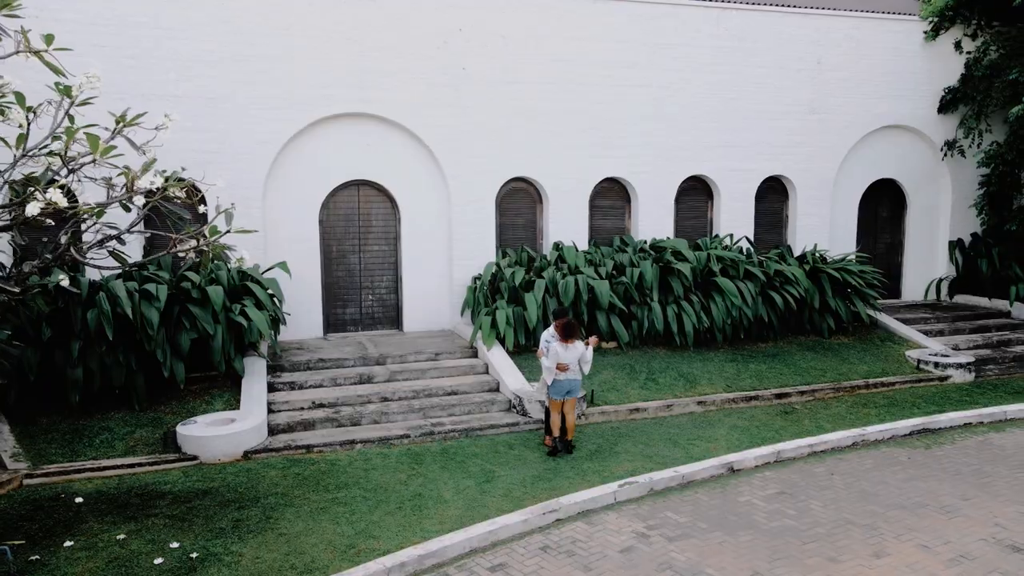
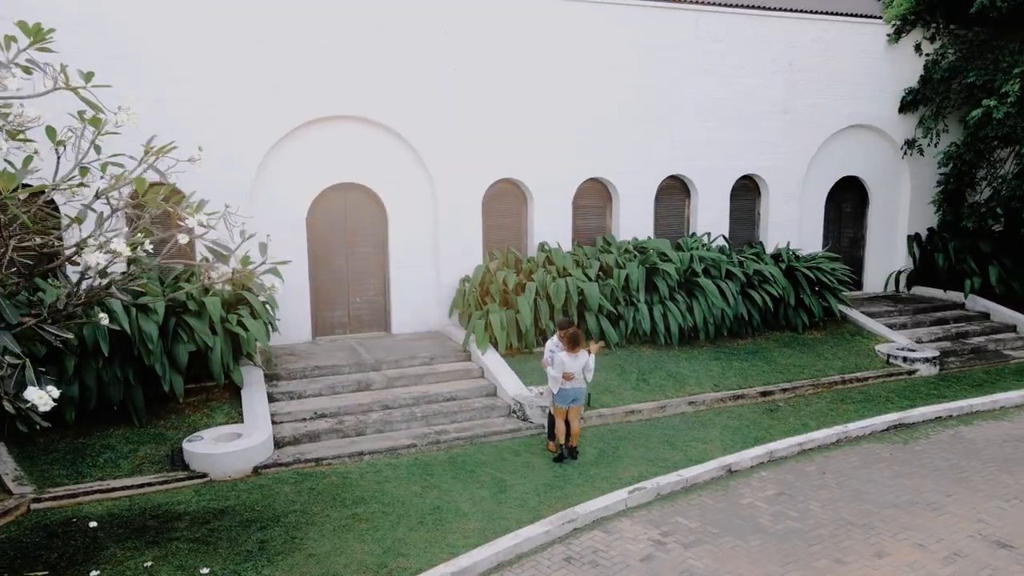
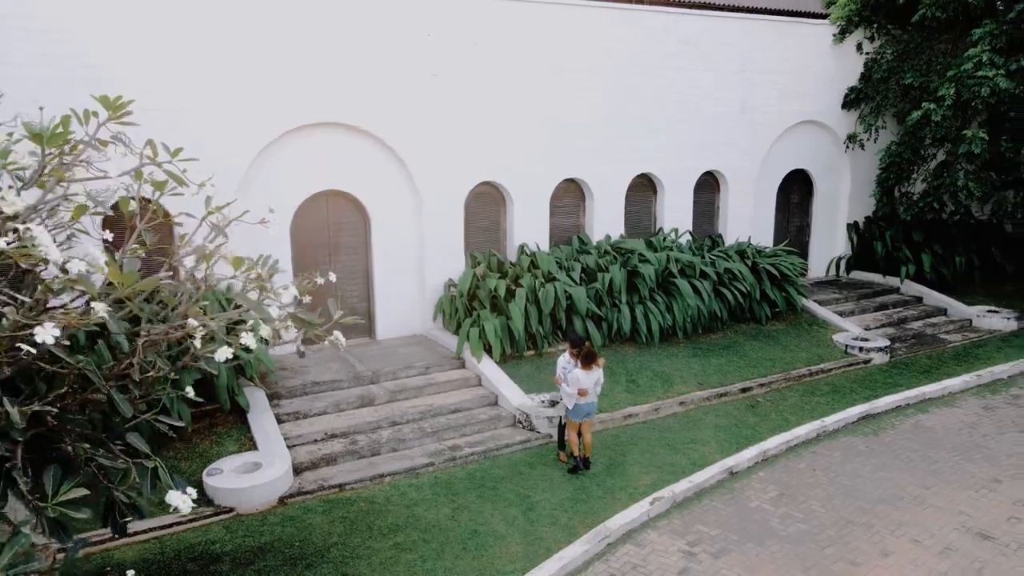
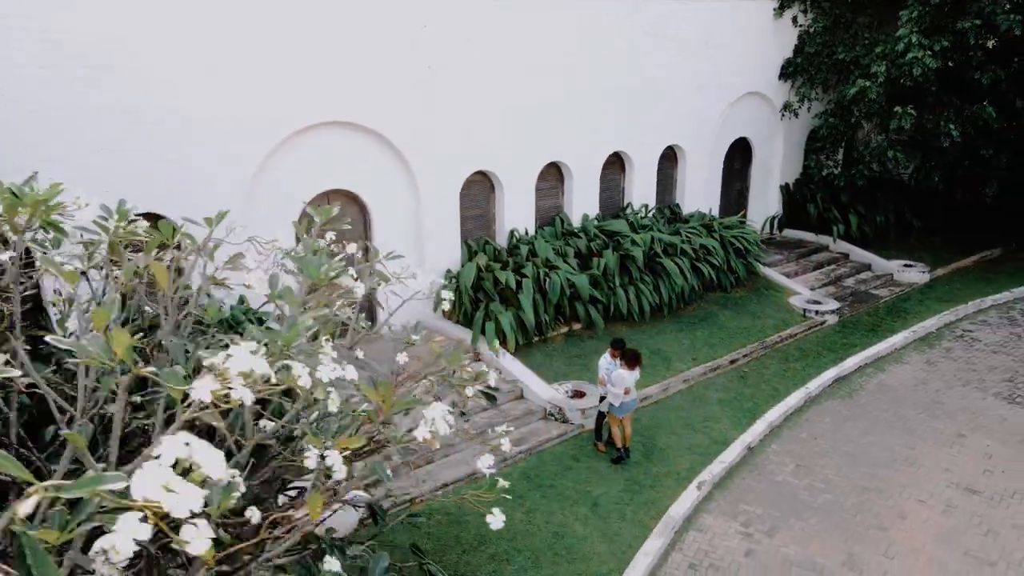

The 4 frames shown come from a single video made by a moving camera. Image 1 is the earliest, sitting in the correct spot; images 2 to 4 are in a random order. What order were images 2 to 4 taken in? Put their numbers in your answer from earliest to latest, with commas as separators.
2, 3, 4
